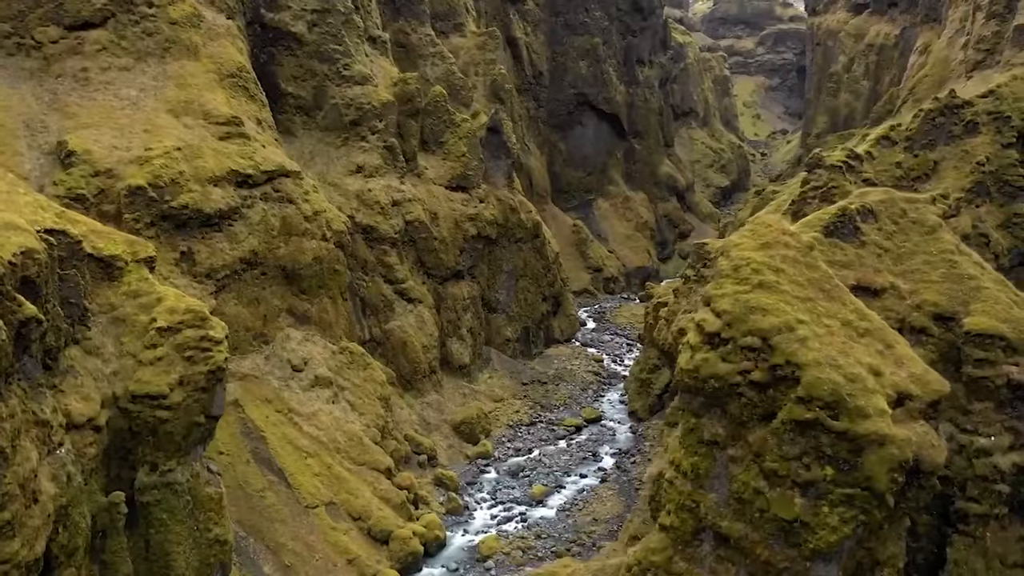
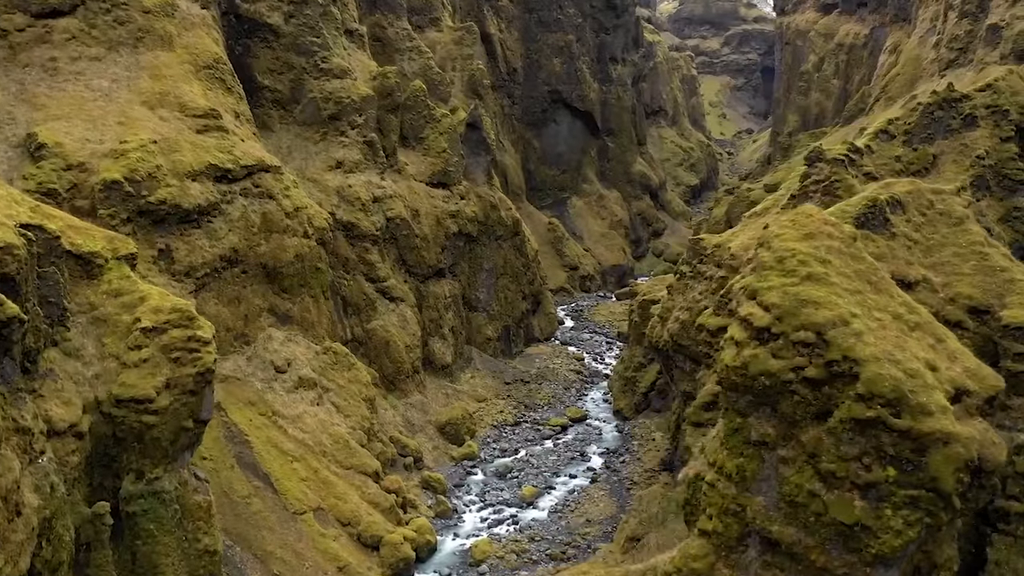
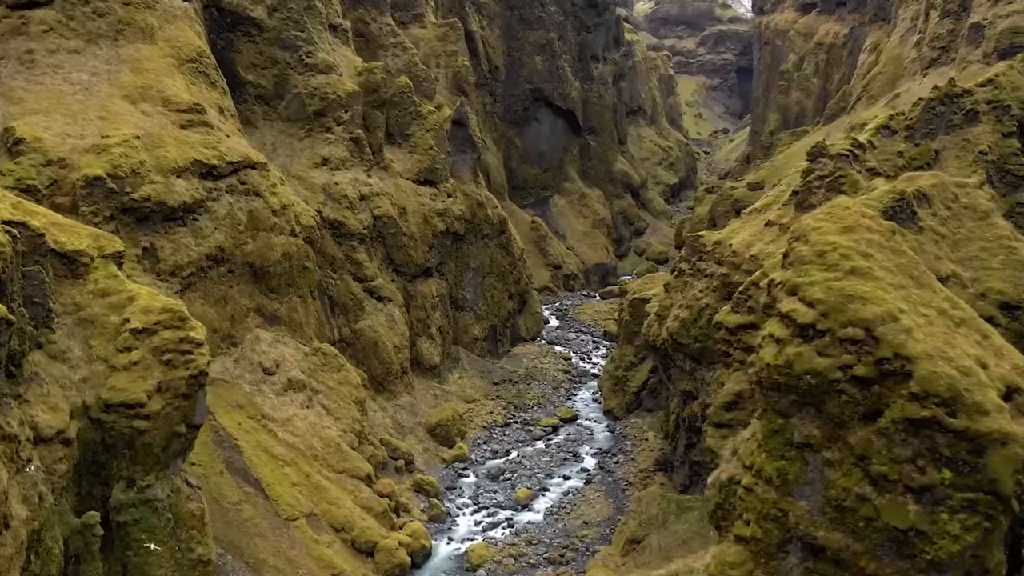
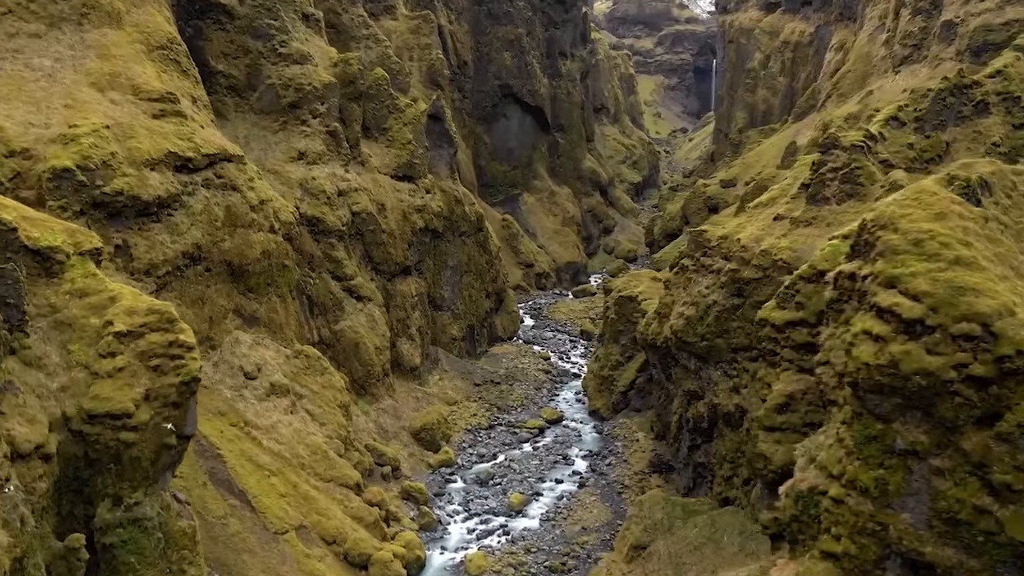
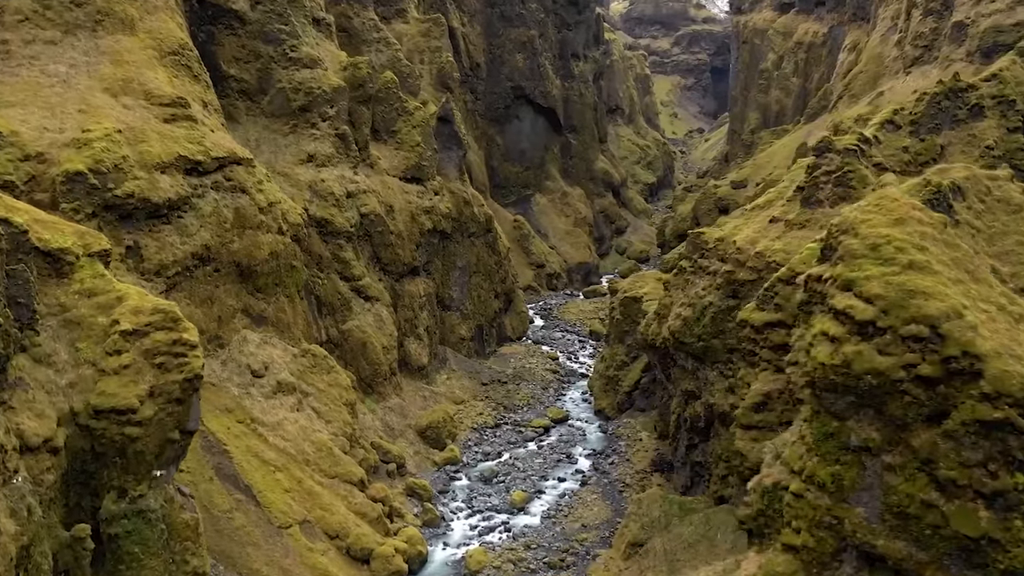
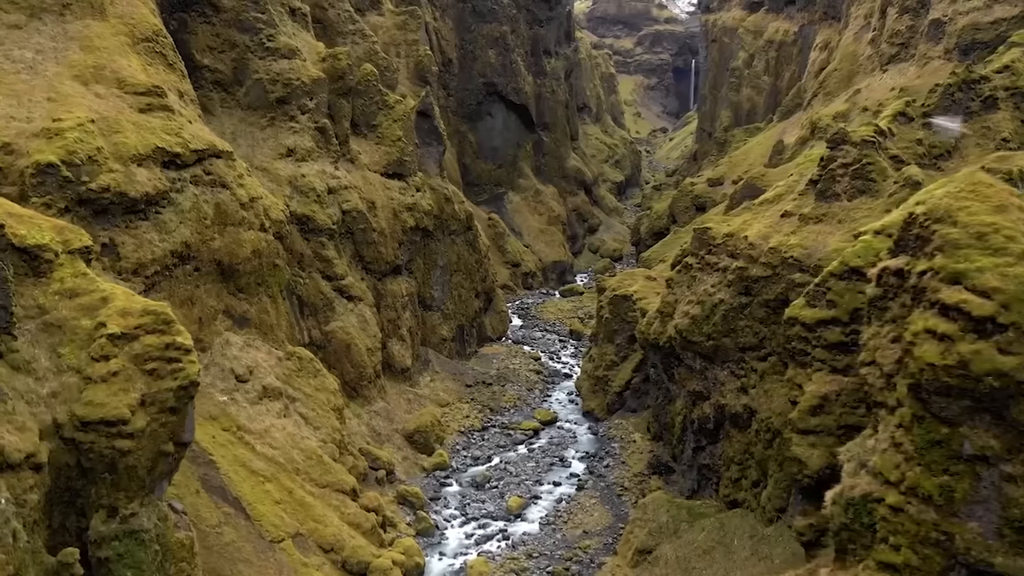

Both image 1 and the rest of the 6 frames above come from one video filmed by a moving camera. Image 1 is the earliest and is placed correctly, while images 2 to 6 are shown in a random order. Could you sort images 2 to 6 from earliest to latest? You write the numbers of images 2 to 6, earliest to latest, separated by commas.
2, 3, 5, 4, 6
